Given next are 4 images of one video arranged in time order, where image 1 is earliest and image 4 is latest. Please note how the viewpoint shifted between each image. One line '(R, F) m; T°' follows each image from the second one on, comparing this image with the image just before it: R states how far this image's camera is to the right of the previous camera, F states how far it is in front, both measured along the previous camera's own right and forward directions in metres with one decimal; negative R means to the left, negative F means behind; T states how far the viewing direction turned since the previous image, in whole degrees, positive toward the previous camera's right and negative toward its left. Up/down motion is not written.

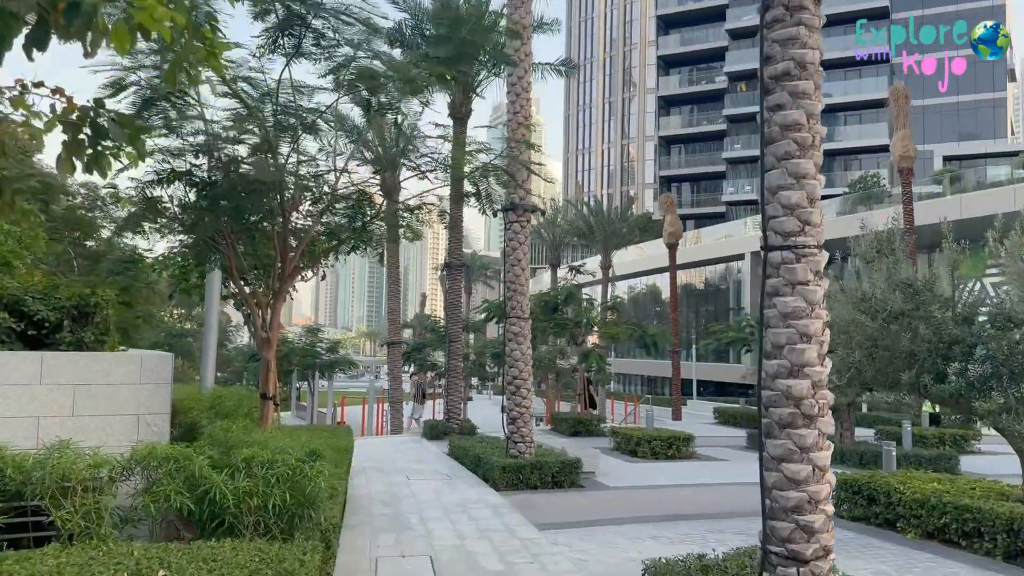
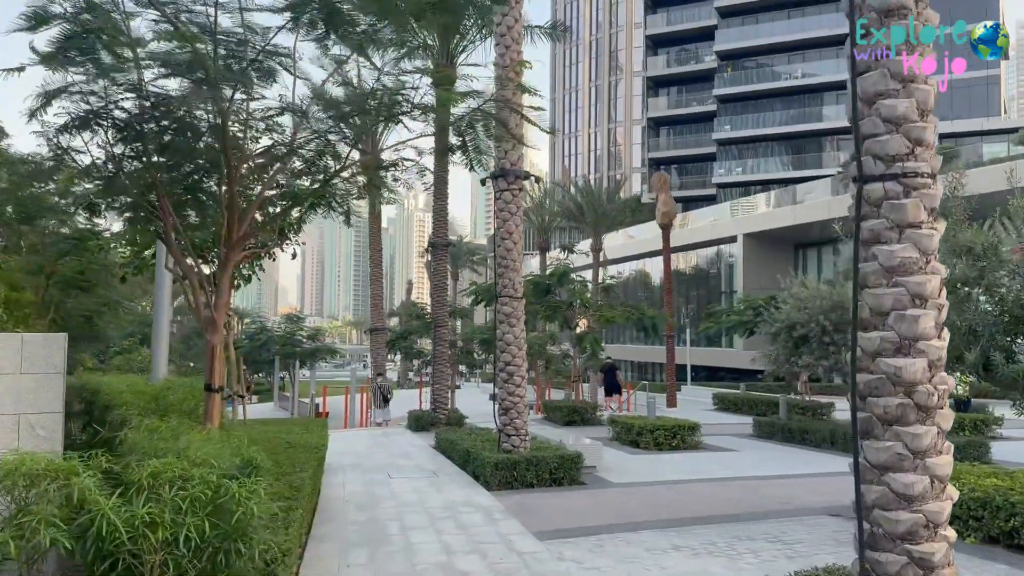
(-0.1, +1.4) m; +1°
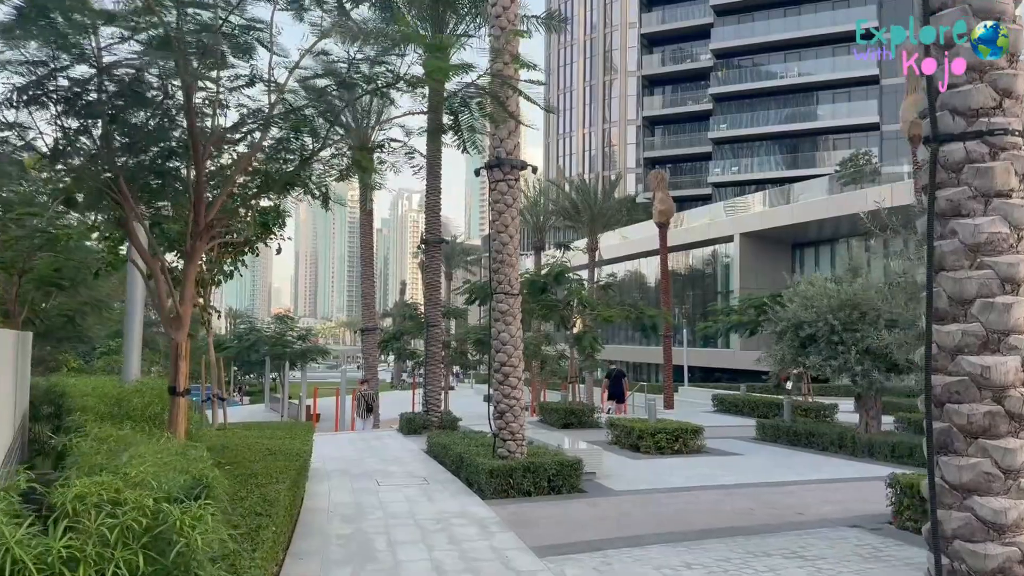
(0.0, +0.7) m; 0°
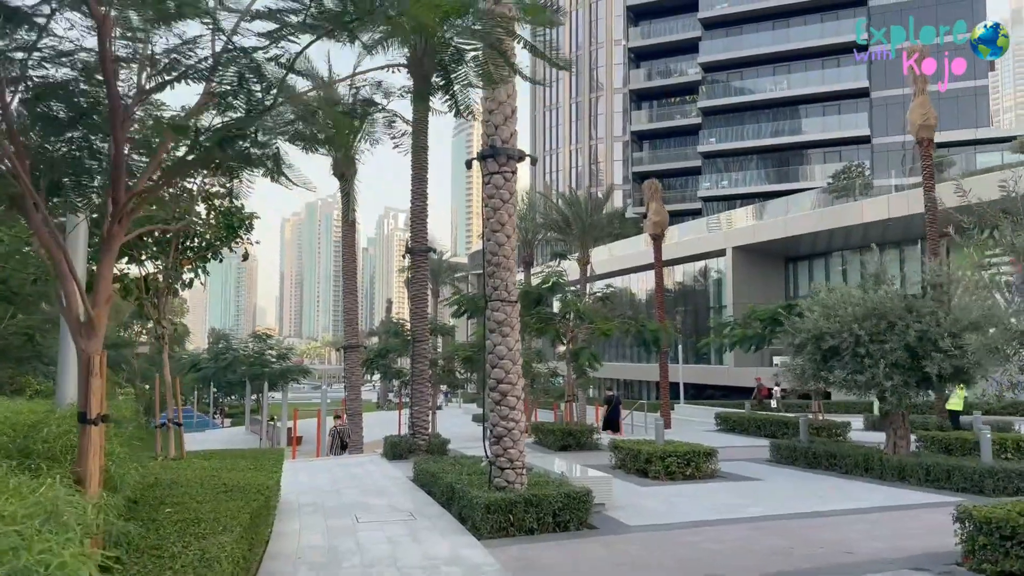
(-0.1, +1.4) m; +1°
